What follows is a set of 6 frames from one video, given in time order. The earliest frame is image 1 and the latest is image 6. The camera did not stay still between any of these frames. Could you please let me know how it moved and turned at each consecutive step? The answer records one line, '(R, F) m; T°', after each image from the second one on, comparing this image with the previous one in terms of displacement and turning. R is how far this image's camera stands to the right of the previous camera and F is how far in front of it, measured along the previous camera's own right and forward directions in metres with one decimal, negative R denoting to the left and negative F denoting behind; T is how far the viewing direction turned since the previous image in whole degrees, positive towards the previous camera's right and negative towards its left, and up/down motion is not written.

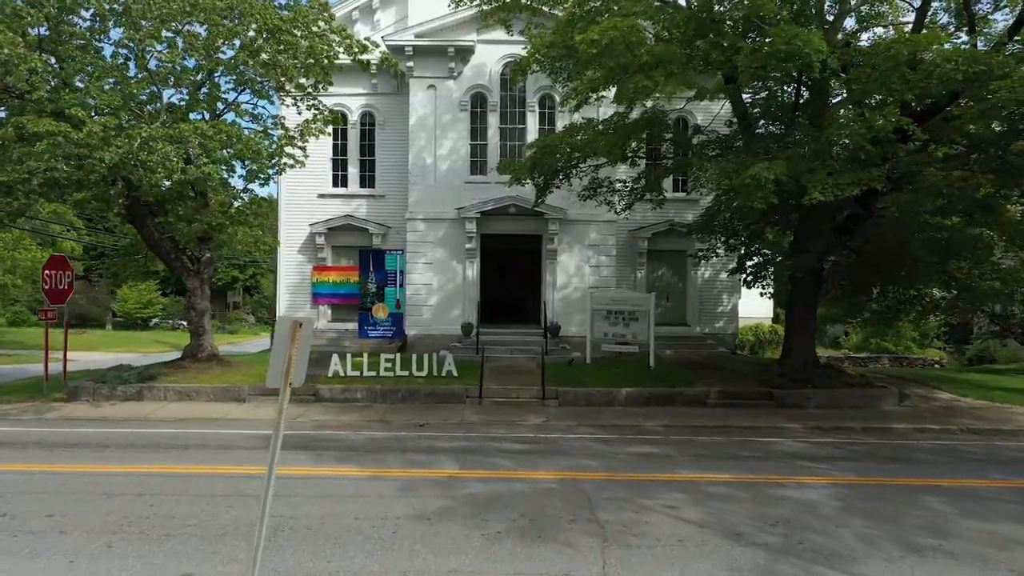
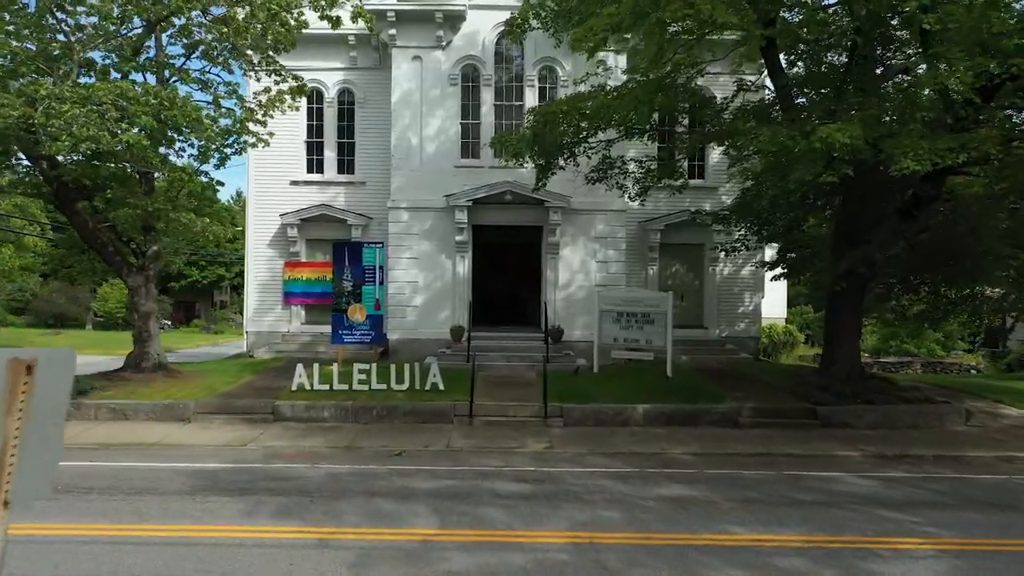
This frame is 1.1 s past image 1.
(0.0, +2.3) m; 0°
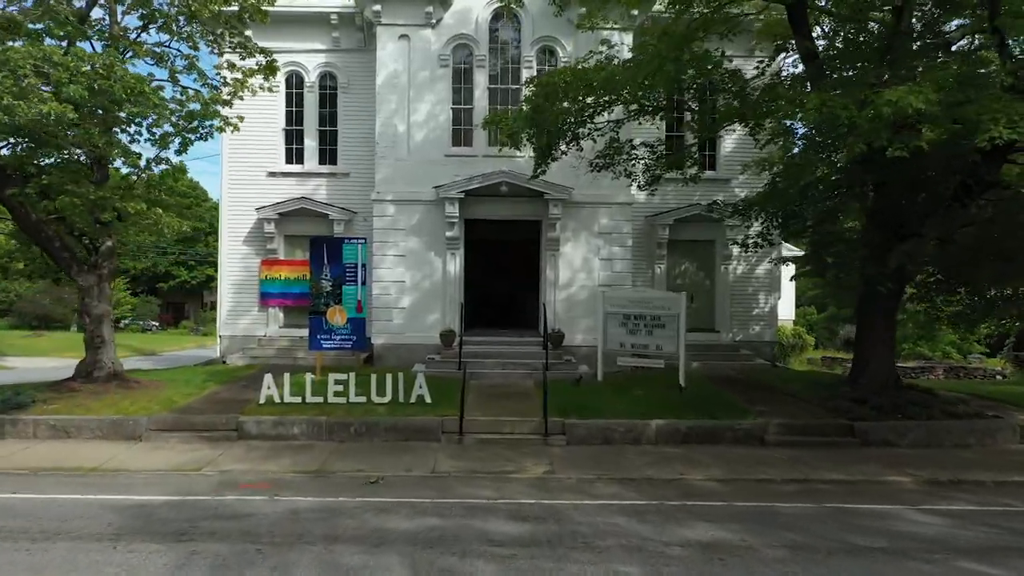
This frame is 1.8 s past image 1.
(0.0, +1.5) m; 0°
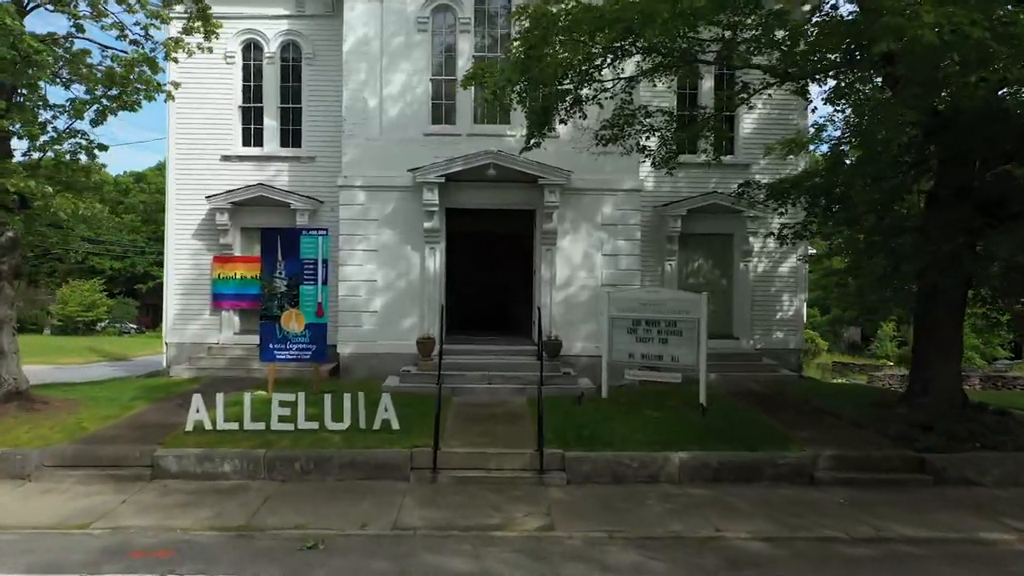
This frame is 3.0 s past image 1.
(+0.1, +2.2) m; 0°
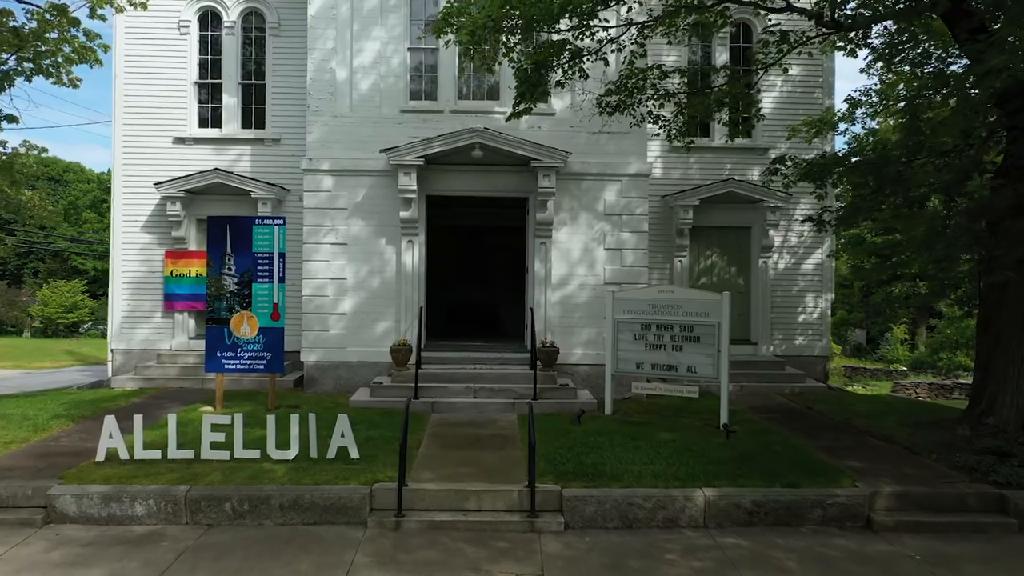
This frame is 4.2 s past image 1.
(+0.1, +1.7) m; 0°
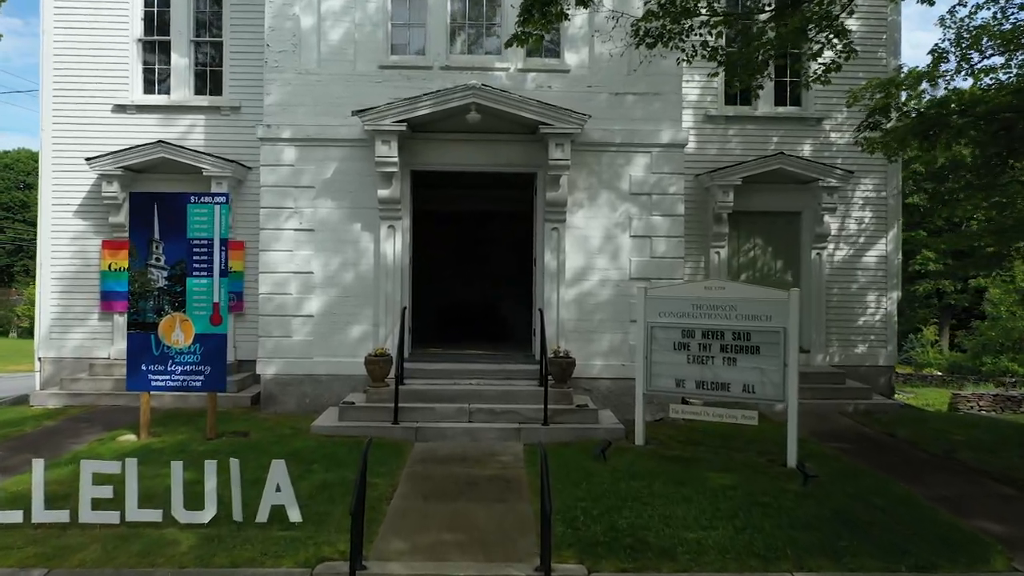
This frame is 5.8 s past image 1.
(0.0, +2.2) m; 0°
